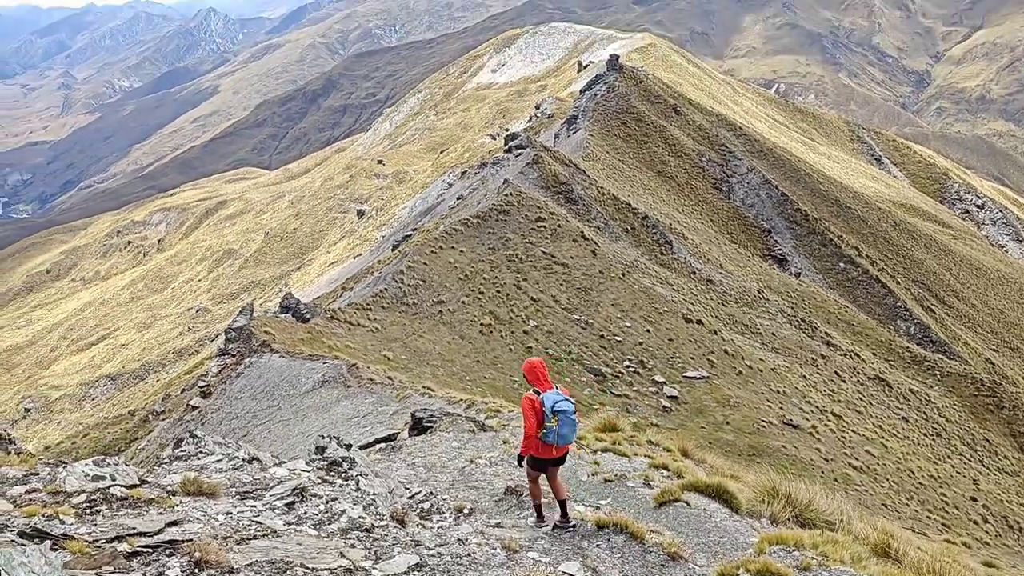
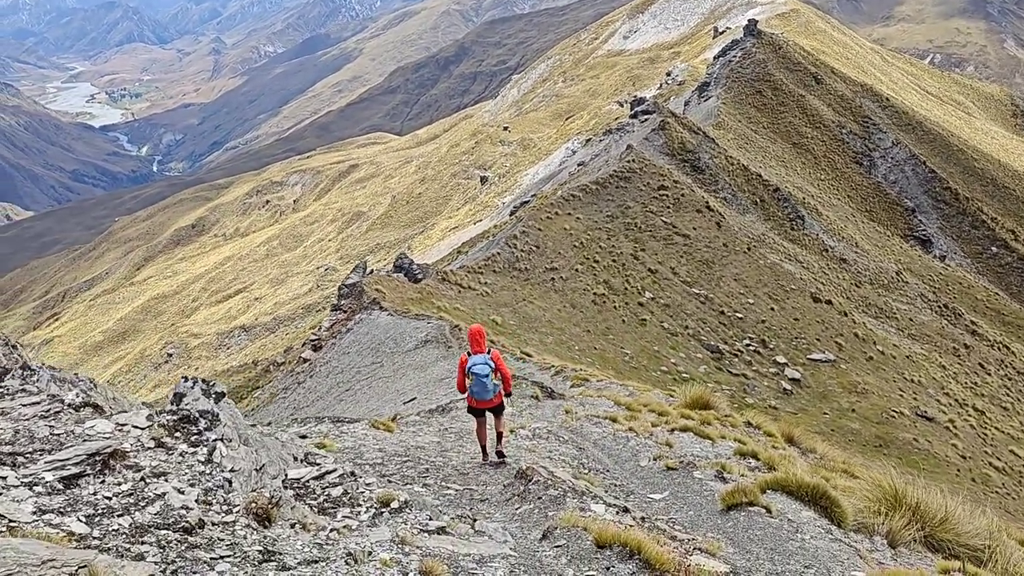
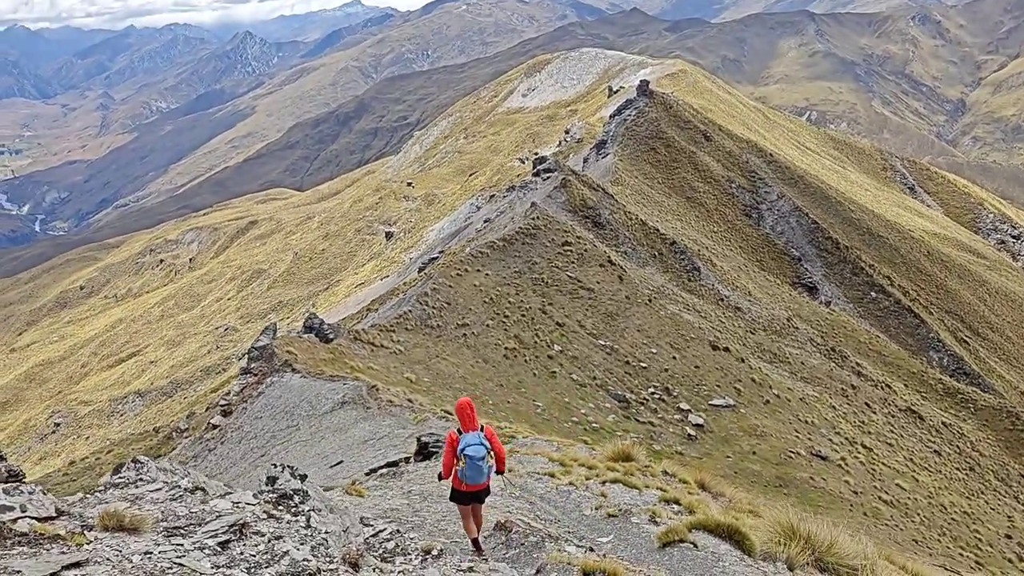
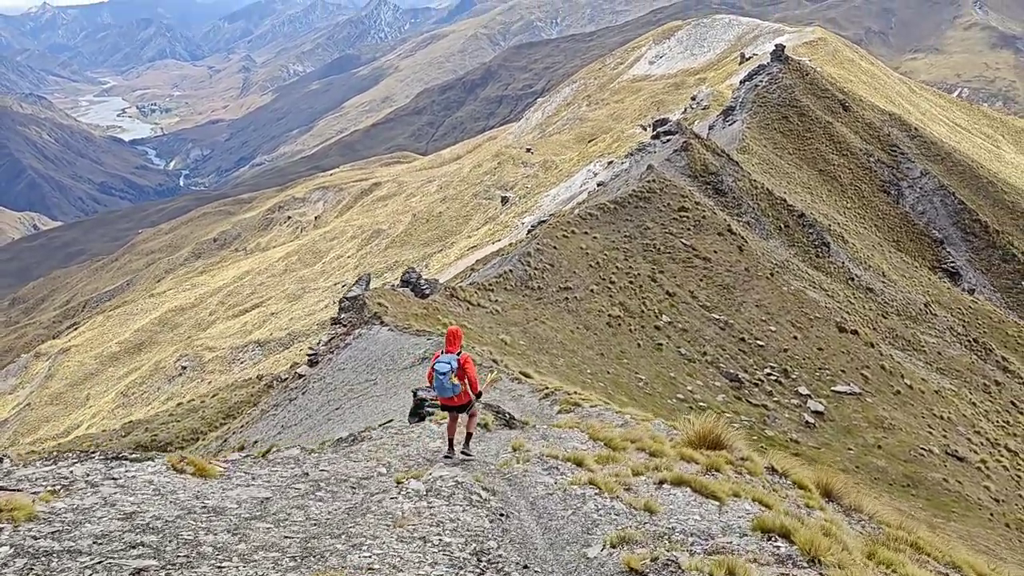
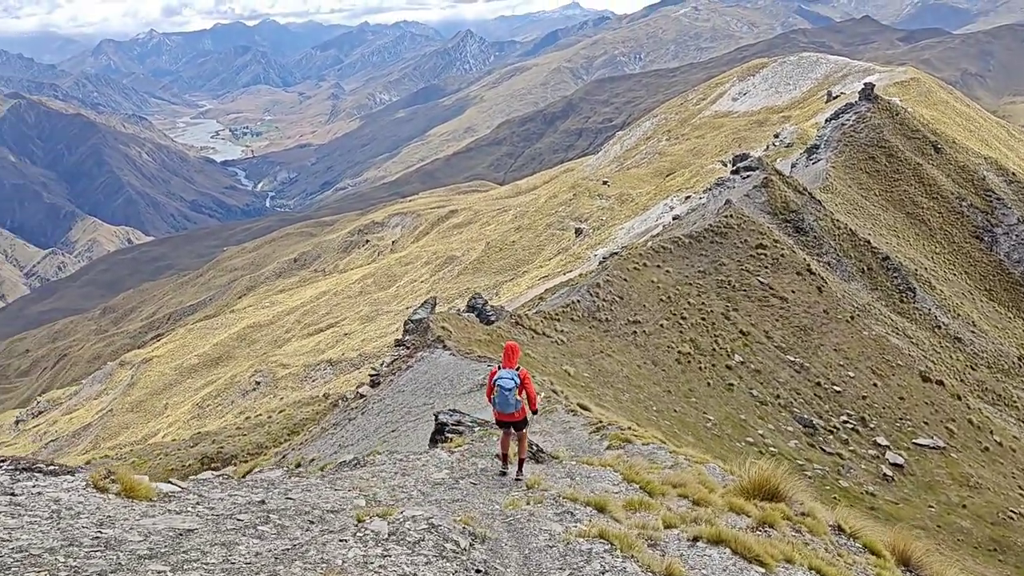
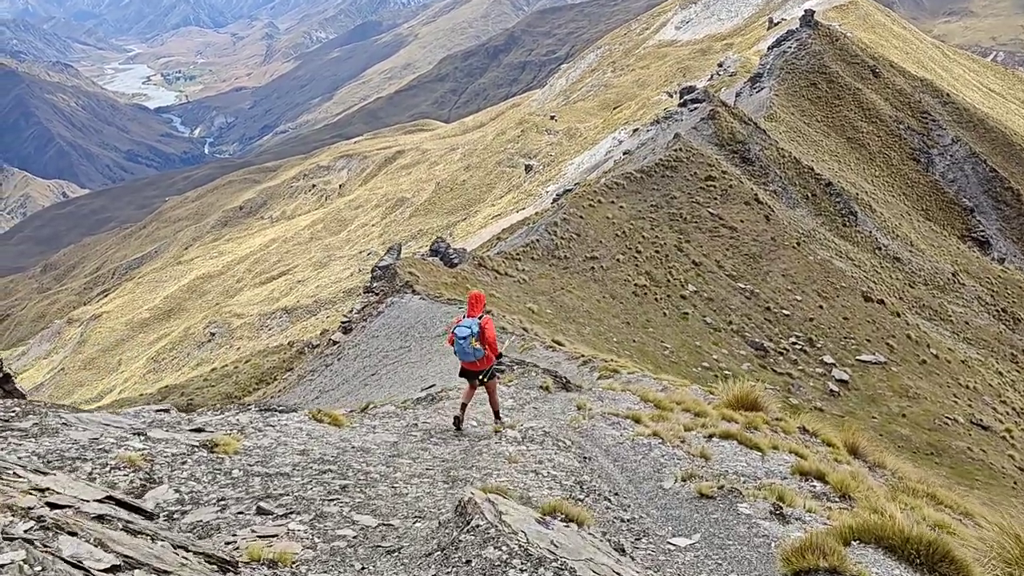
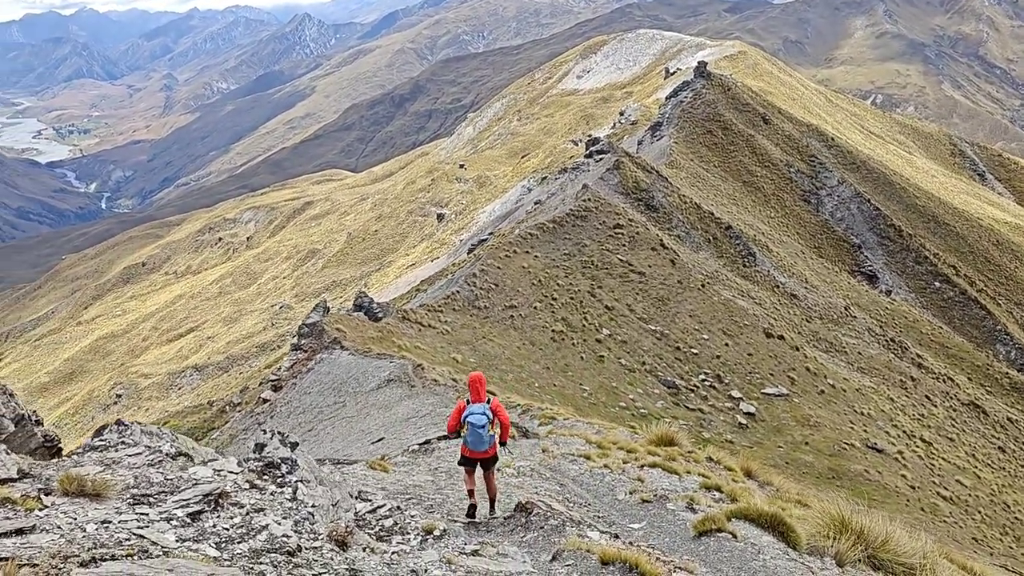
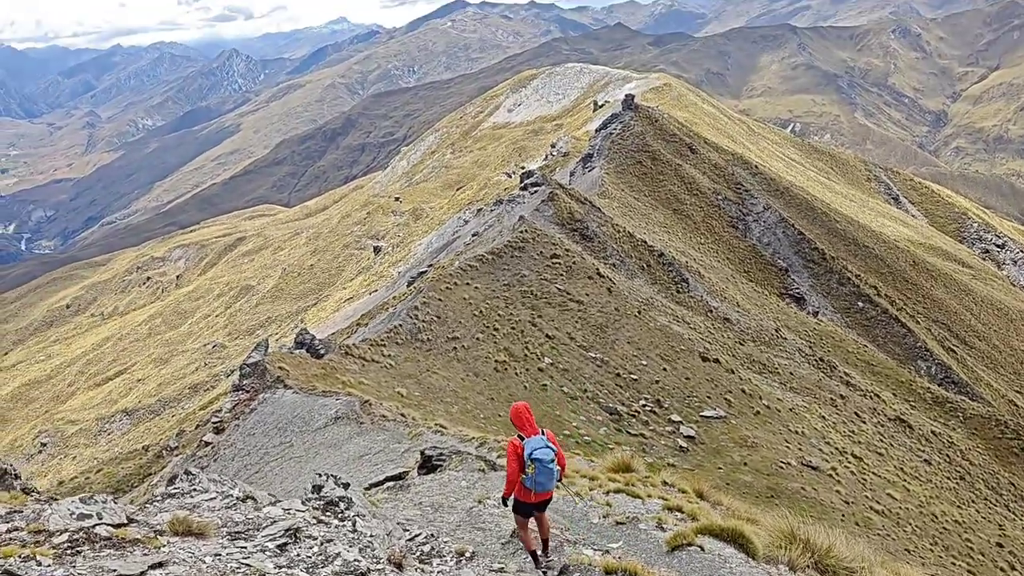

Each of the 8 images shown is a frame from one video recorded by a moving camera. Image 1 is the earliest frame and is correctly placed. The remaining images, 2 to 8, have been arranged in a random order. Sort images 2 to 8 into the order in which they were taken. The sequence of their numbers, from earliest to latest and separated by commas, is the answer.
8, 3, 7, 2, 6, 4, 5
